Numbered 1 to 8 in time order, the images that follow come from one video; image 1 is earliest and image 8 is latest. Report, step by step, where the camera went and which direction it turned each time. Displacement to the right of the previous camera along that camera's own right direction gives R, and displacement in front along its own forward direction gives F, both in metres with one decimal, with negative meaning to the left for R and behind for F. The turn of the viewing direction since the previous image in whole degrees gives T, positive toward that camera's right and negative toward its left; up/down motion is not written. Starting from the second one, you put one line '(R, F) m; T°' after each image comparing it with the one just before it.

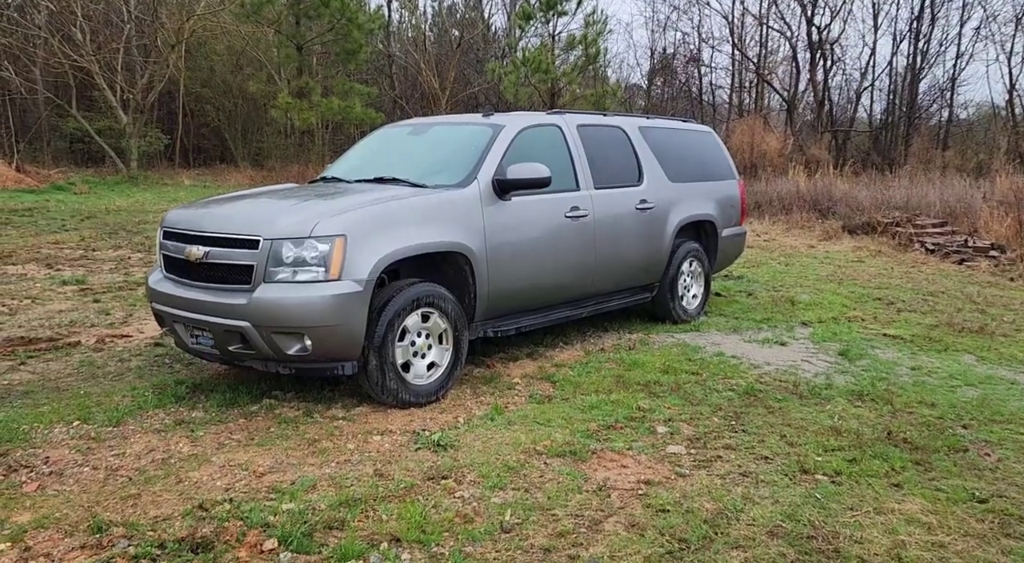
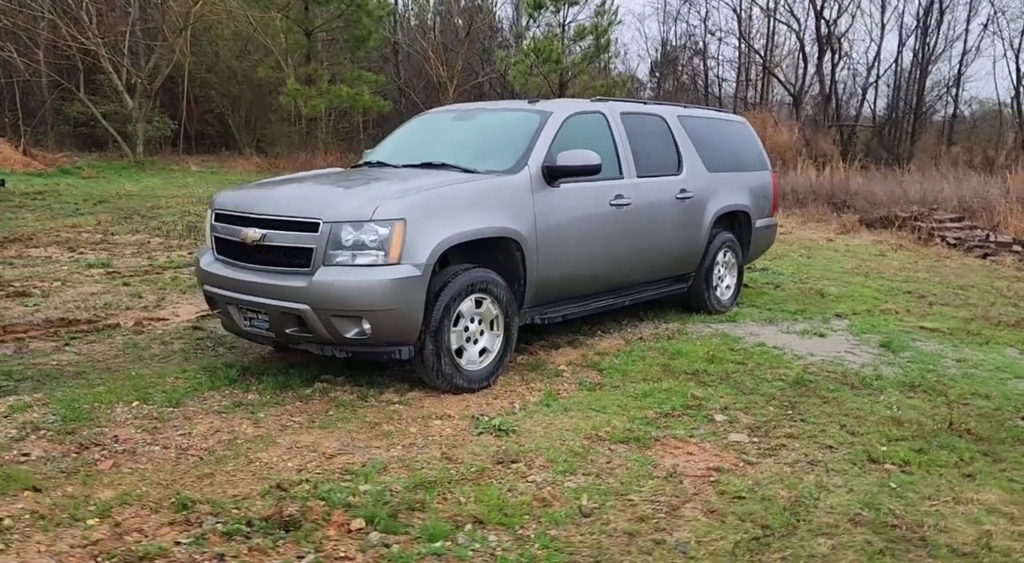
(-0.3, 0.0) m; 0°
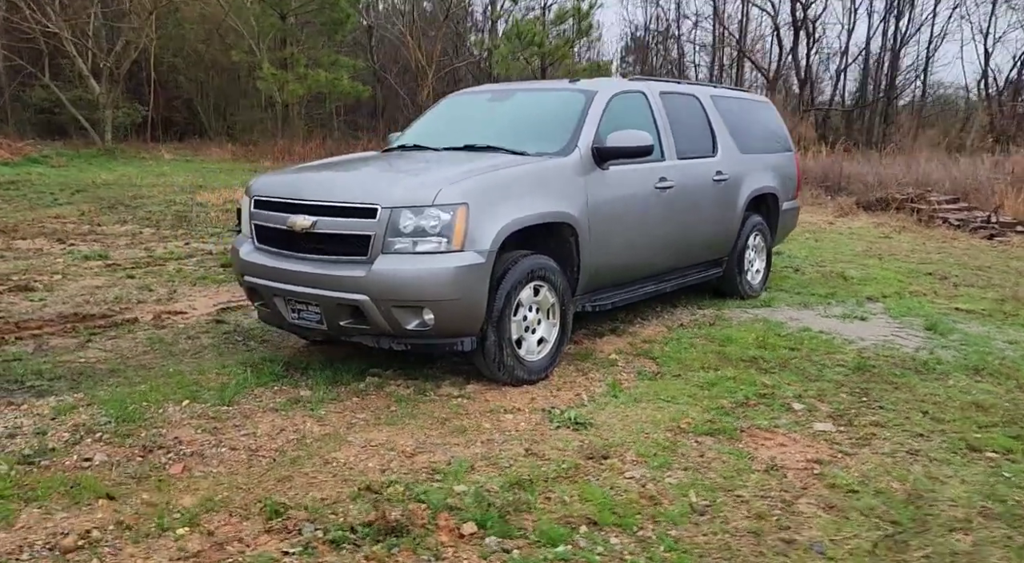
(-0.5, +0.2) m; +2°
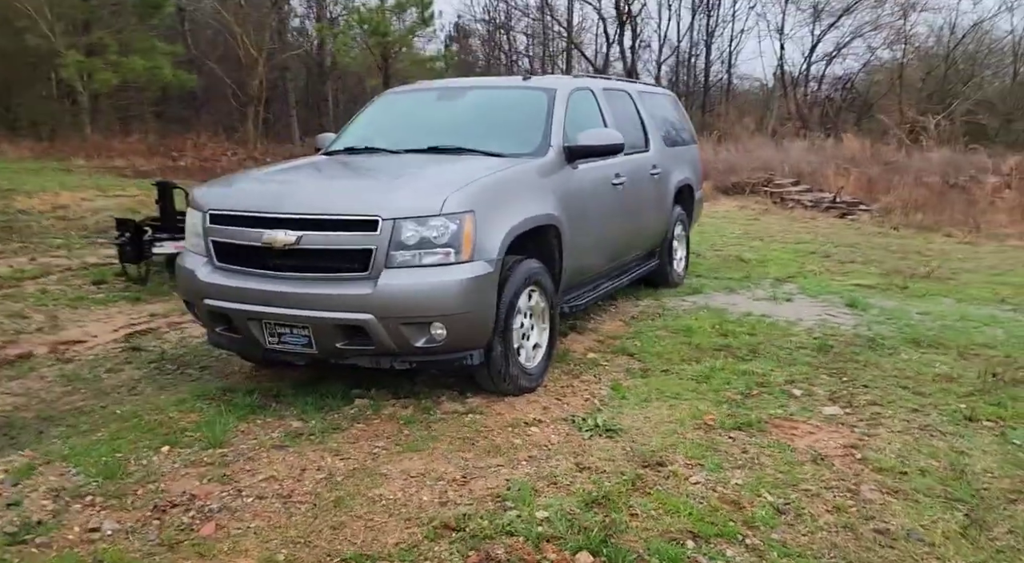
(-0.8, +0.3) m; +12°
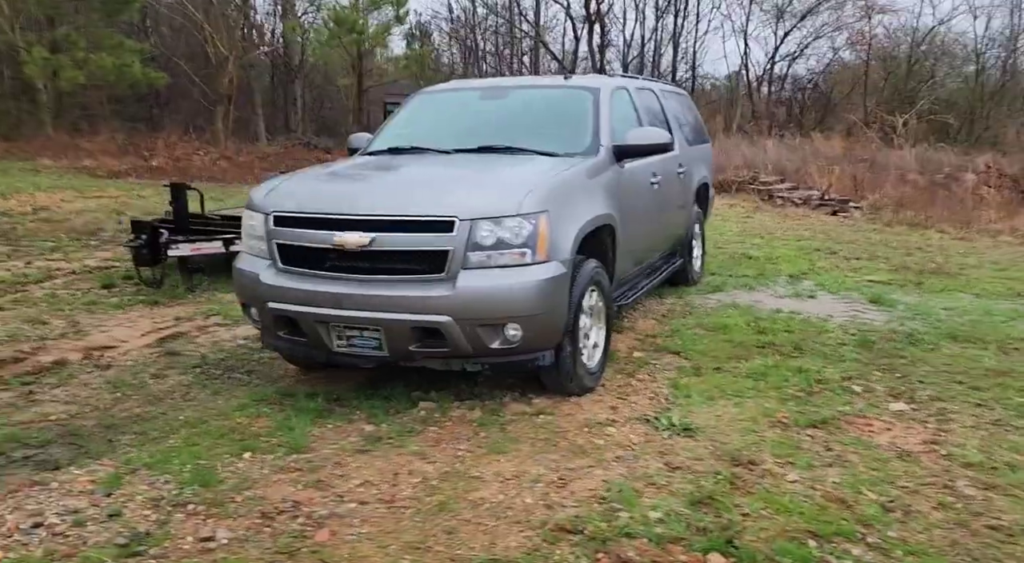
(-0.5, 0.0) m; +3°
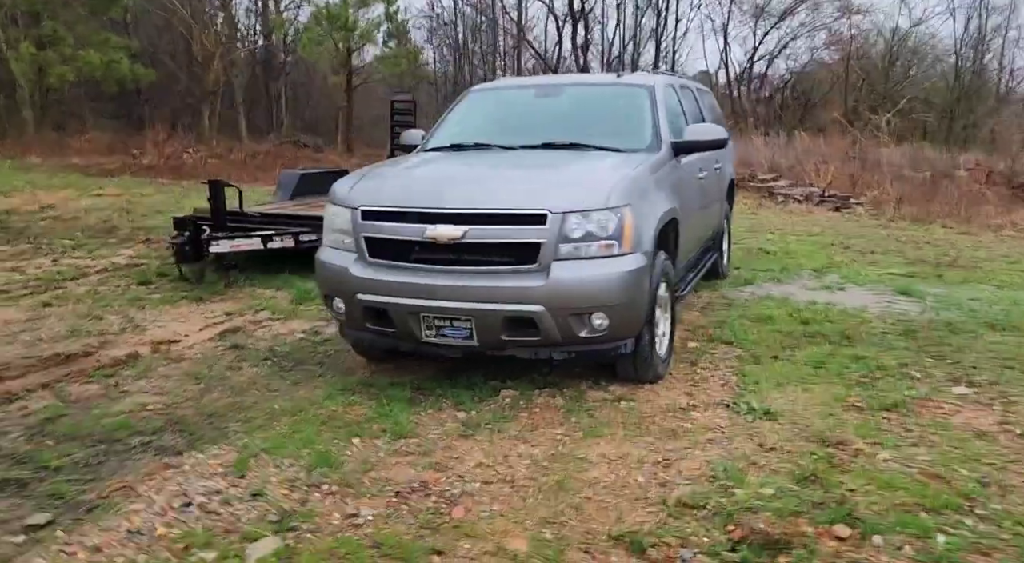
(-0.5, -0.1) m; +2°
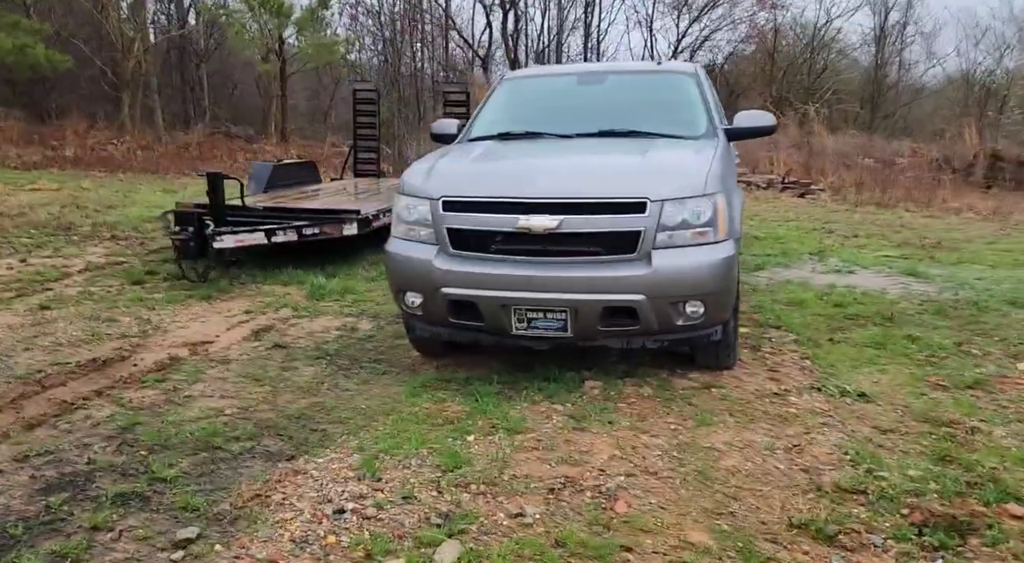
(-0.8, +0.1) m; +5°
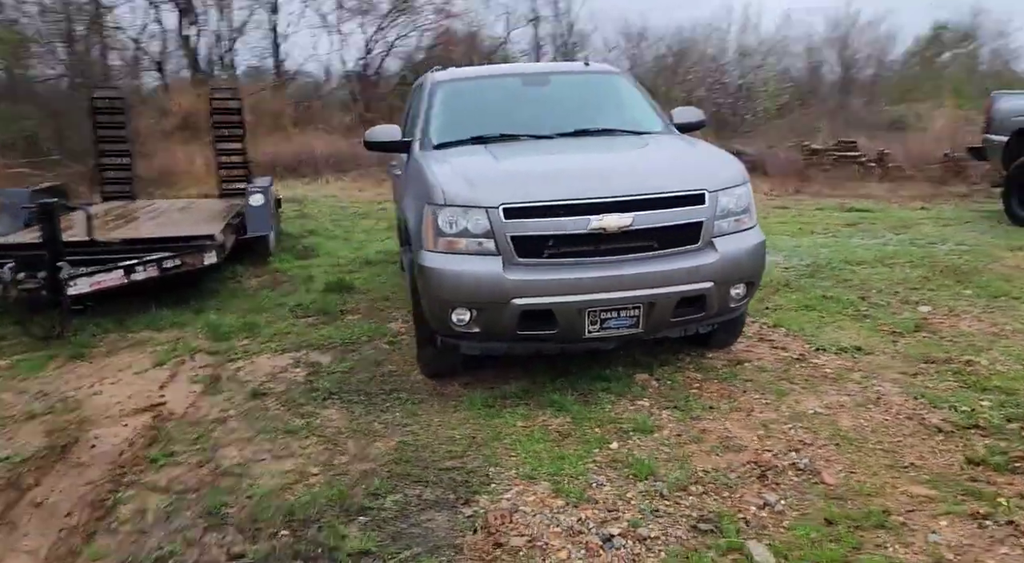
(-1.7, +0.4) m; +22°
